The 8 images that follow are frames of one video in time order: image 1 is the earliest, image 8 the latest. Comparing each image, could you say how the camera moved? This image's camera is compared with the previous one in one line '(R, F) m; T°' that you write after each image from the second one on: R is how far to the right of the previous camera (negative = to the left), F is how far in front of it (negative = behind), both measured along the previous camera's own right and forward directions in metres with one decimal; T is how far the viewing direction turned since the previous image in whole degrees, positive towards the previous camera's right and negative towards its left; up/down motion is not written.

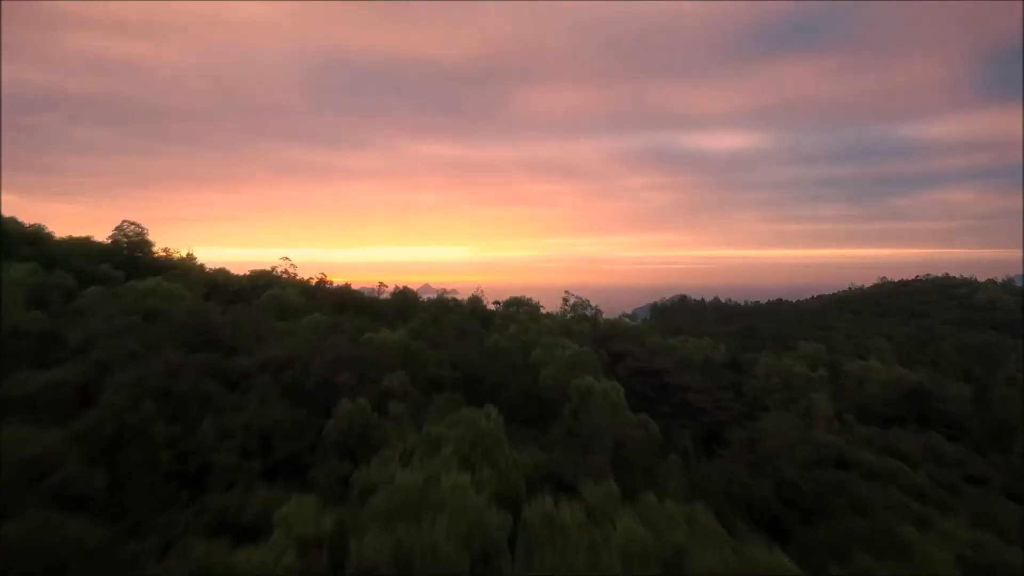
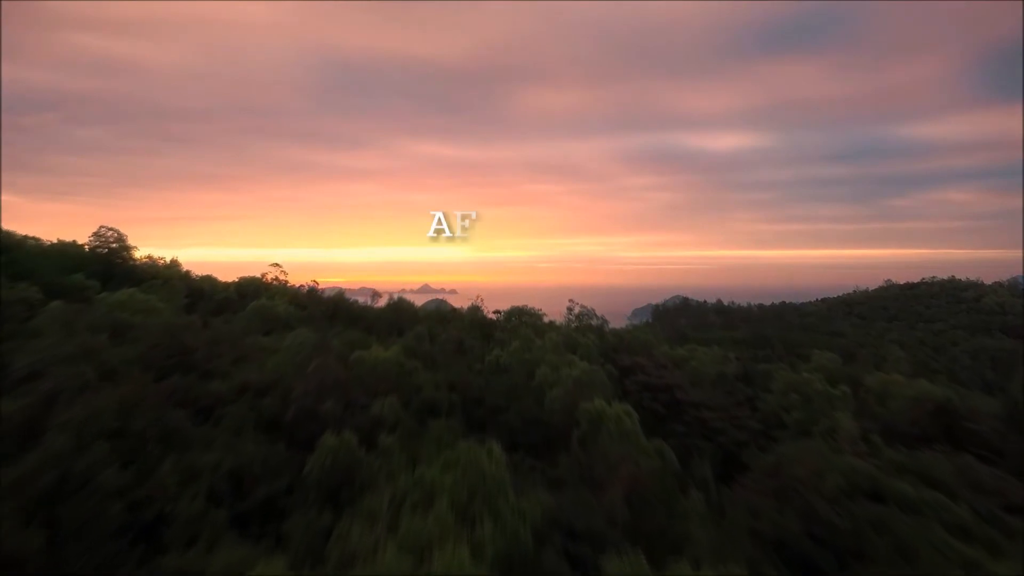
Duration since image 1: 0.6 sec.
(0.0, +0.8) m; 0°
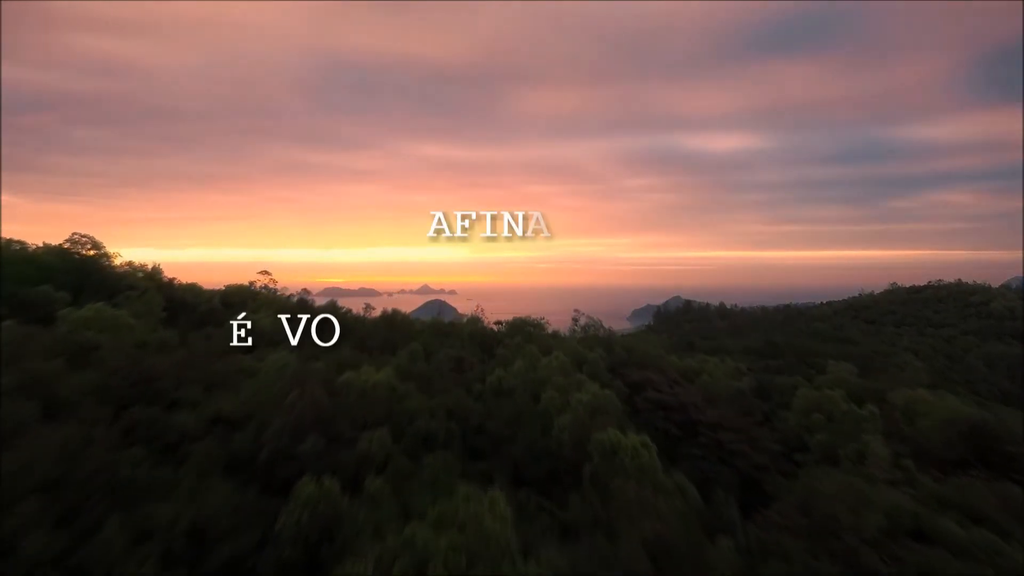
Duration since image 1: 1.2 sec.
(0.0, +0.8) m; 0°
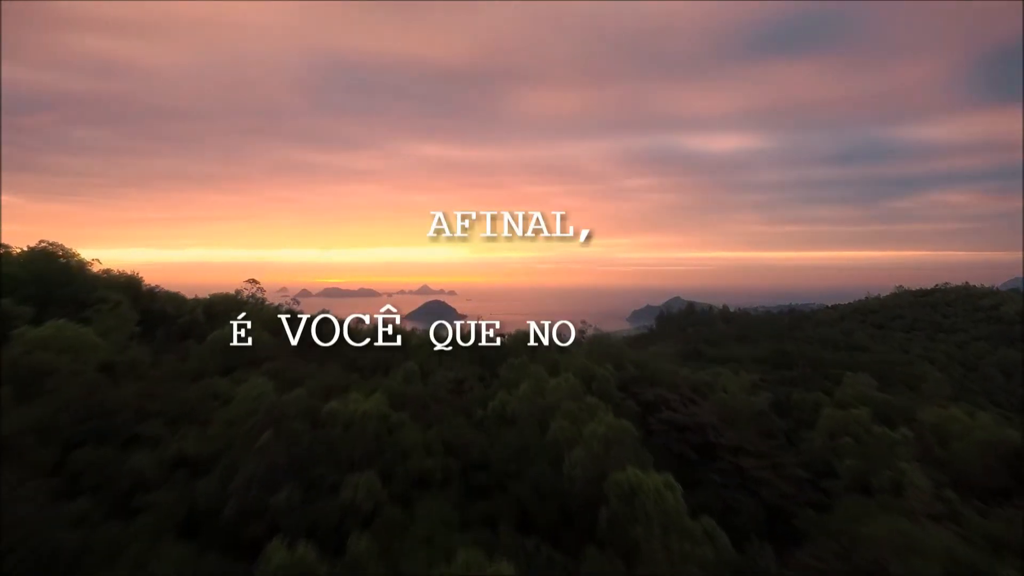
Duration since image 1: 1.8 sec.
(0.0, +0.8) m; 0°
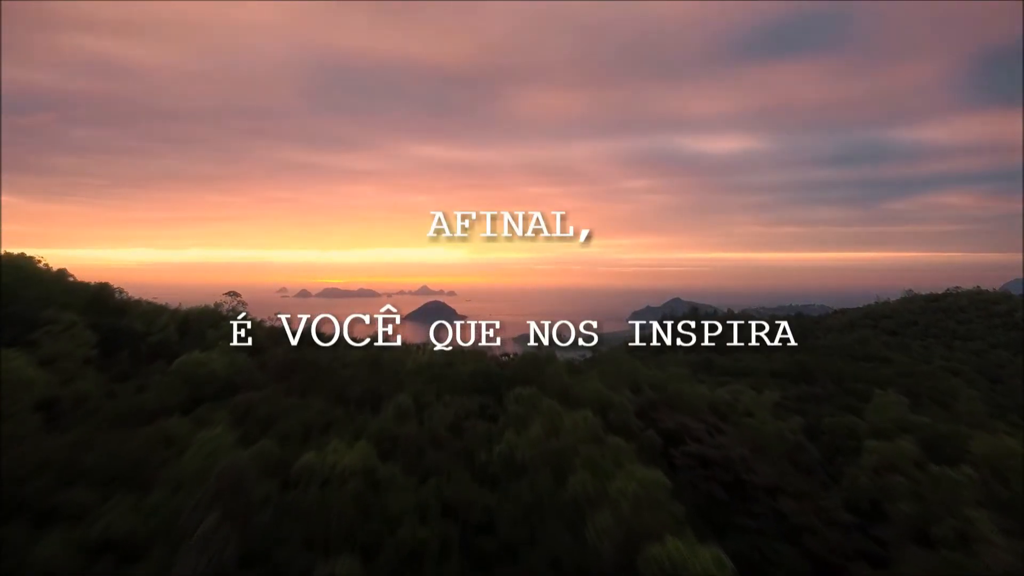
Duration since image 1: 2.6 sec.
(-0.1, +1.2) m; 0°
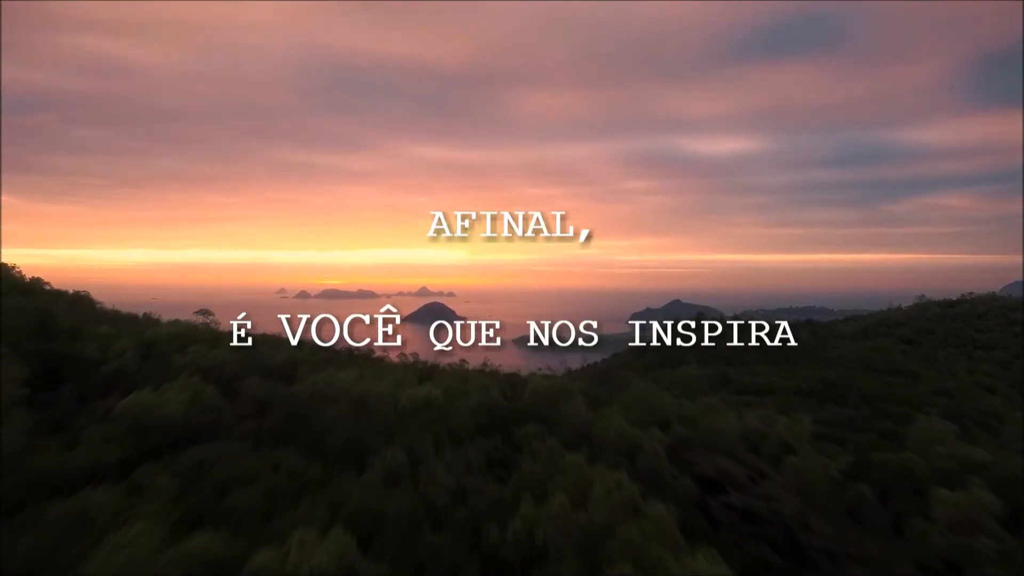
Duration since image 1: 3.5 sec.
(-0.1, +1.4) m; 0°
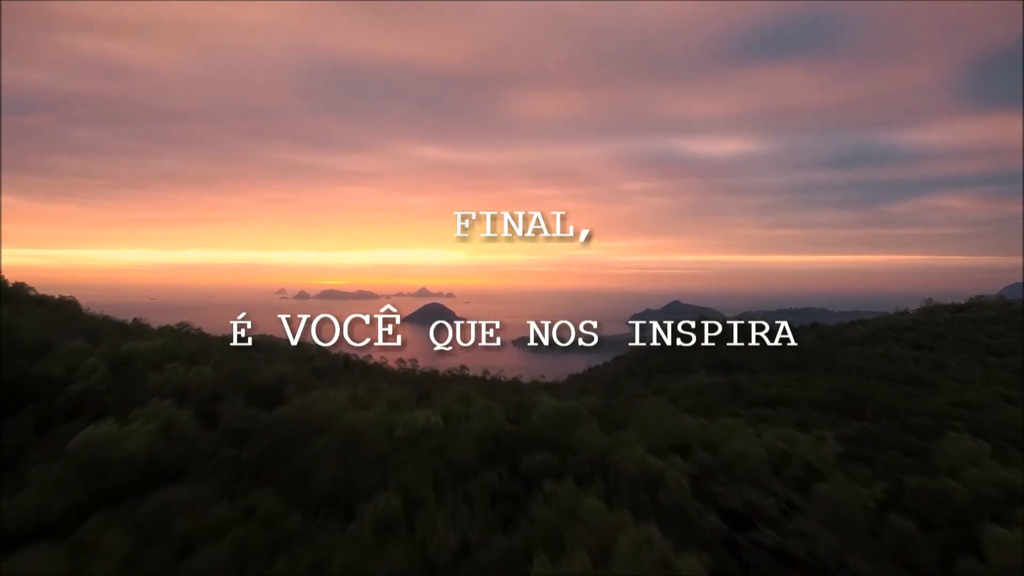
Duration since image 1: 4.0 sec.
(-0.1, +0.8) m; 0°
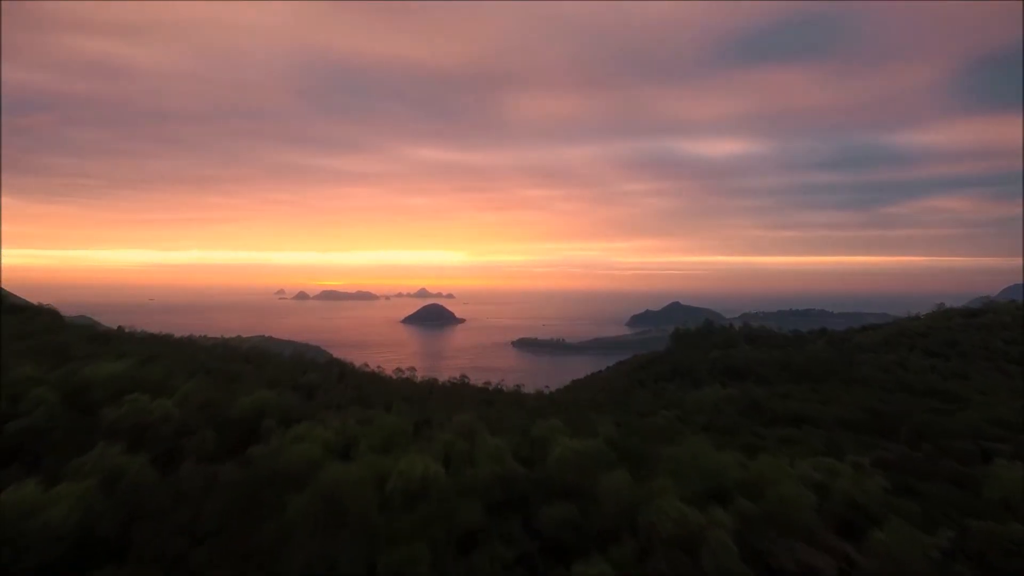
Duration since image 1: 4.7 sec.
(-0.1, +1.2) m; 0°
